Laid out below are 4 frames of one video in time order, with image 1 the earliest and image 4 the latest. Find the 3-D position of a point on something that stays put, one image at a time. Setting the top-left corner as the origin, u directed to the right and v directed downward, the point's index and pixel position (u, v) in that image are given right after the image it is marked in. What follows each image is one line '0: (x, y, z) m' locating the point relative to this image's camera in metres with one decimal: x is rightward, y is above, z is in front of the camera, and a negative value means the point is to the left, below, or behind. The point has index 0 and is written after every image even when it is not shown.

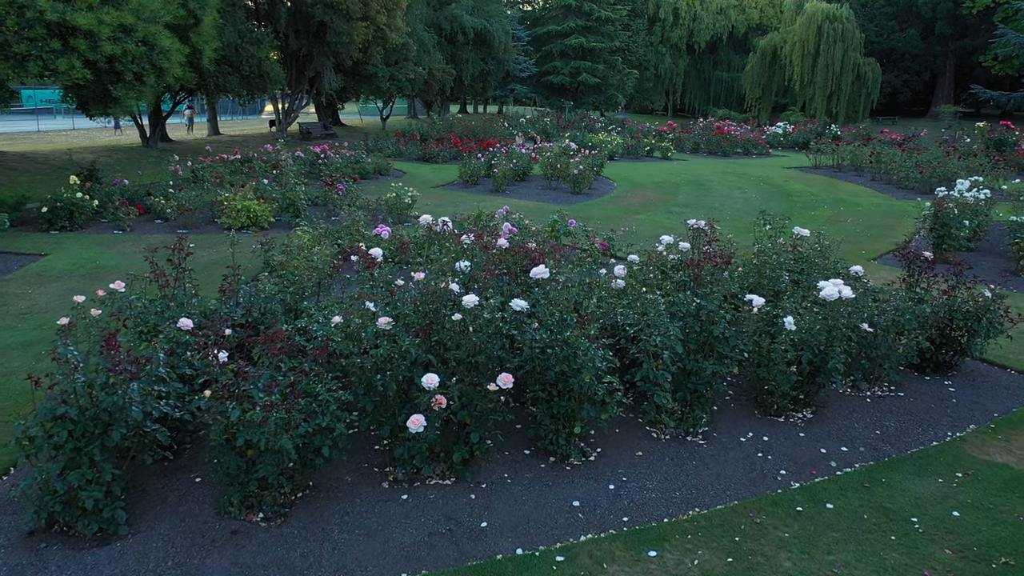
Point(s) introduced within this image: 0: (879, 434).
0: (+2.1, -0.8, +4.3) m
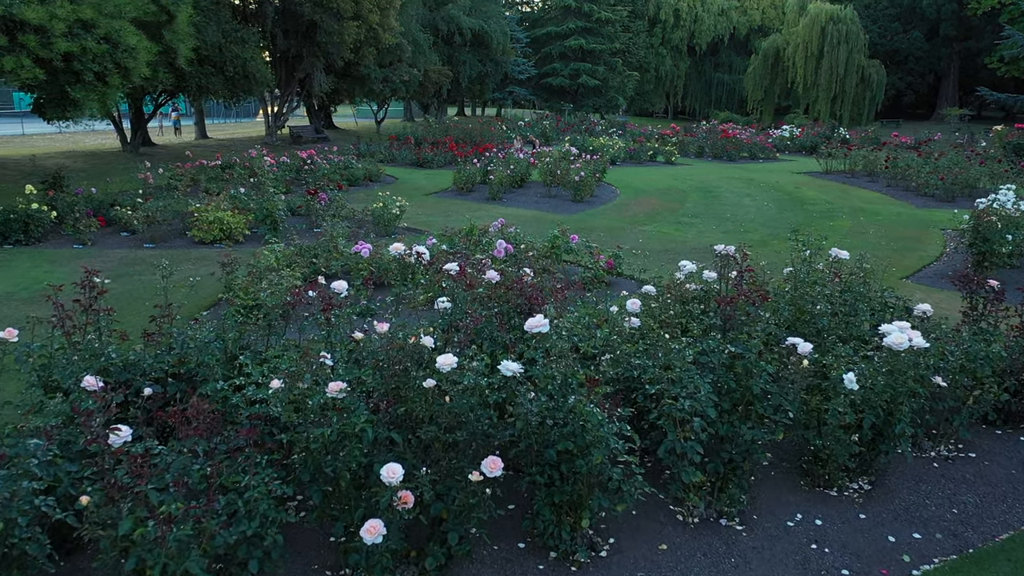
0: (+2.0, -1.0, +3.4) m
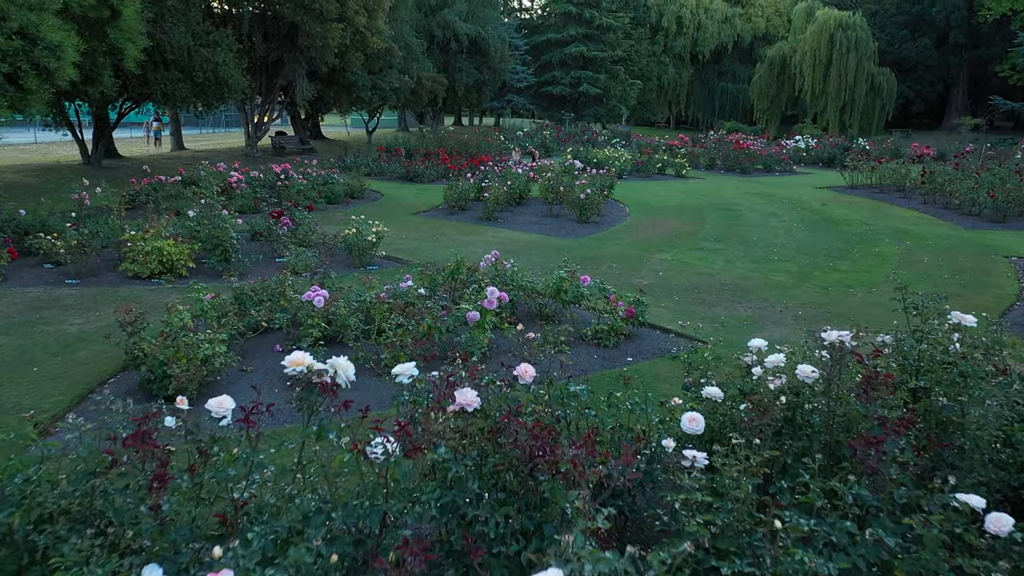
0: (+2.0, -1.4, +1.9) m
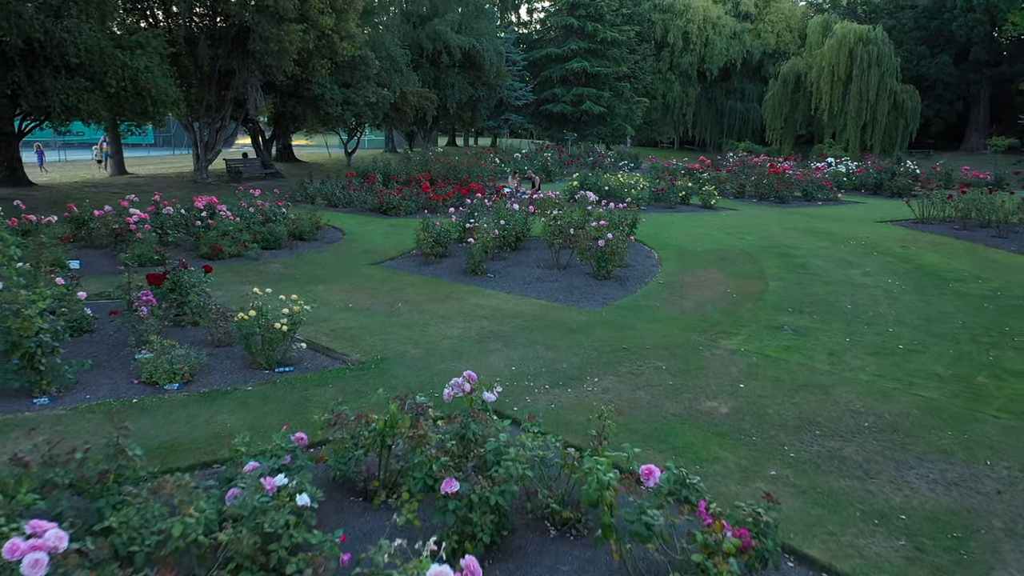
0: (+1.9, -2.0, -1.2) m
